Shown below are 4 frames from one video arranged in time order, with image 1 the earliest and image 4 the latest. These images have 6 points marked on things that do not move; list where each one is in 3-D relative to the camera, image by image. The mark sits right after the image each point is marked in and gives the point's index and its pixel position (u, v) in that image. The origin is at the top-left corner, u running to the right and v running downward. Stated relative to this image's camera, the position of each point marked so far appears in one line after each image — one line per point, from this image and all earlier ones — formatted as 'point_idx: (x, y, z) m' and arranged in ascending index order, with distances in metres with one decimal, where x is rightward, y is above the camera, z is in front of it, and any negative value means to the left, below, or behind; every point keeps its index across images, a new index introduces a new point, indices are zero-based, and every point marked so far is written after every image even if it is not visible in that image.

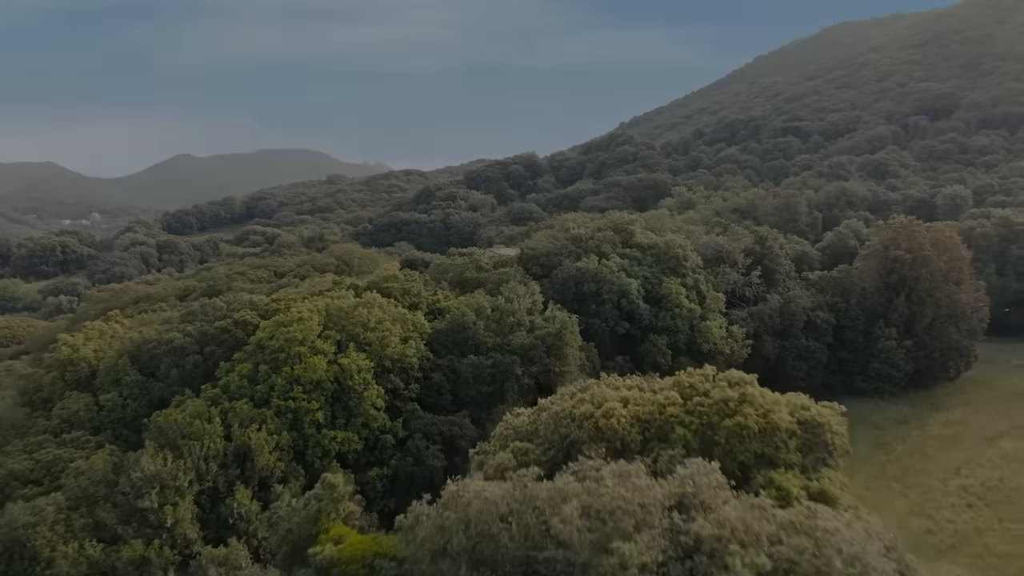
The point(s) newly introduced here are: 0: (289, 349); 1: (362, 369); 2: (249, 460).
0: (-5.4, -1.5, +19.7) m
1: (-3.7, -2.0, +20.0) m
2: (-5.6, -3.7, +17.5) m
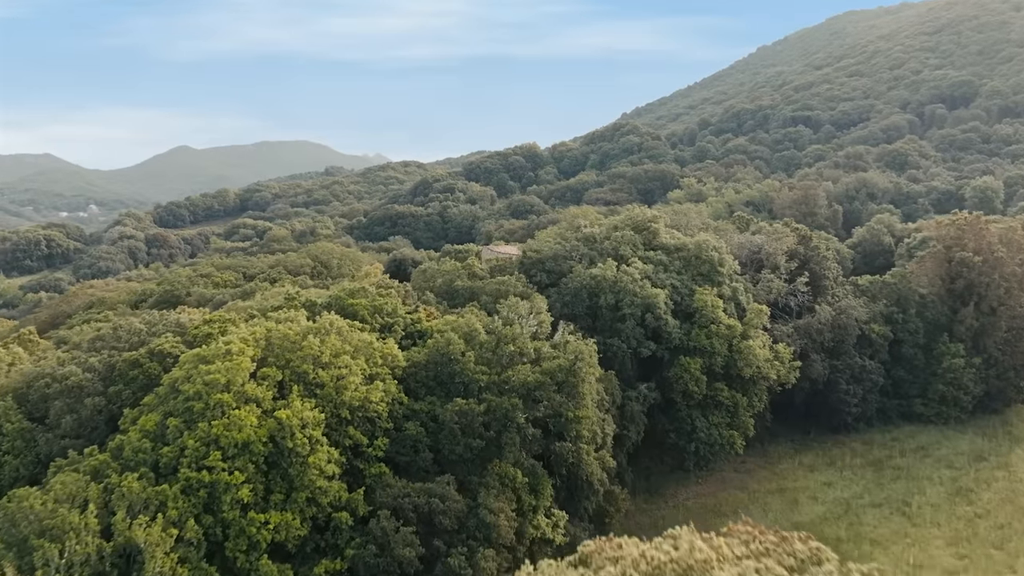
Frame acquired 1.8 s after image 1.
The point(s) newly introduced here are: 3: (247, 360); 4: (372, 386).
0: (-5.4, -1.9, +14.5) m
1: (-3.7, -2.4, +14.7) m
2: (-5.6, -4.2, +12.3) m
3: (-5.0, -1.4, +15.3) m
4: (-2.8, -1.9, +16.2) m
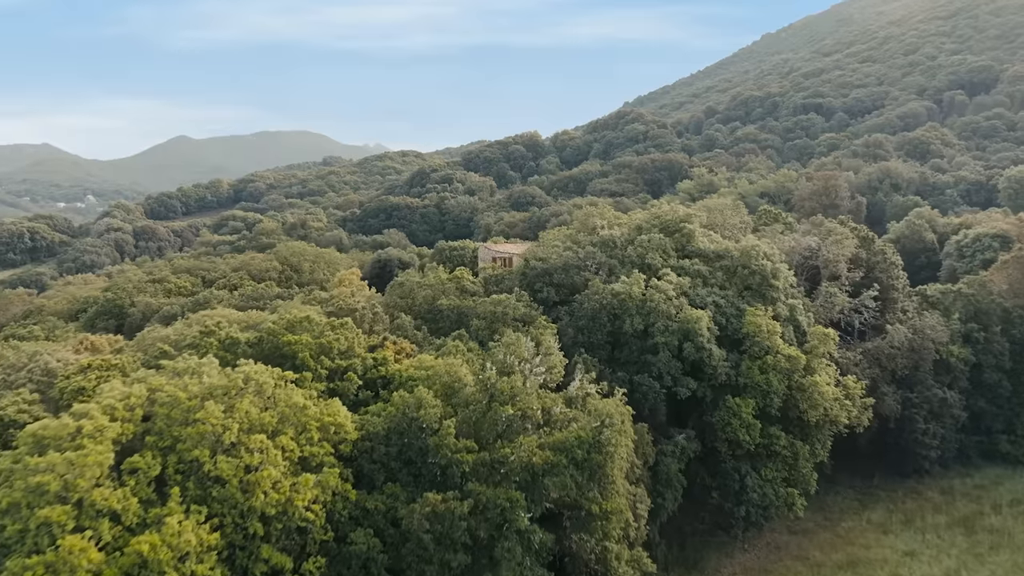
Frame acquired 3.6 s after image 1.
0: (-5.4, -2.5, +9.2) m
1: (-3.7, -3.0, +9.4) m
2: (-5.7, -4.8, +7.0) m
3: (-5.0, -1.9, +10.0) m
4: (-2.8, -2.5, +10.9) m
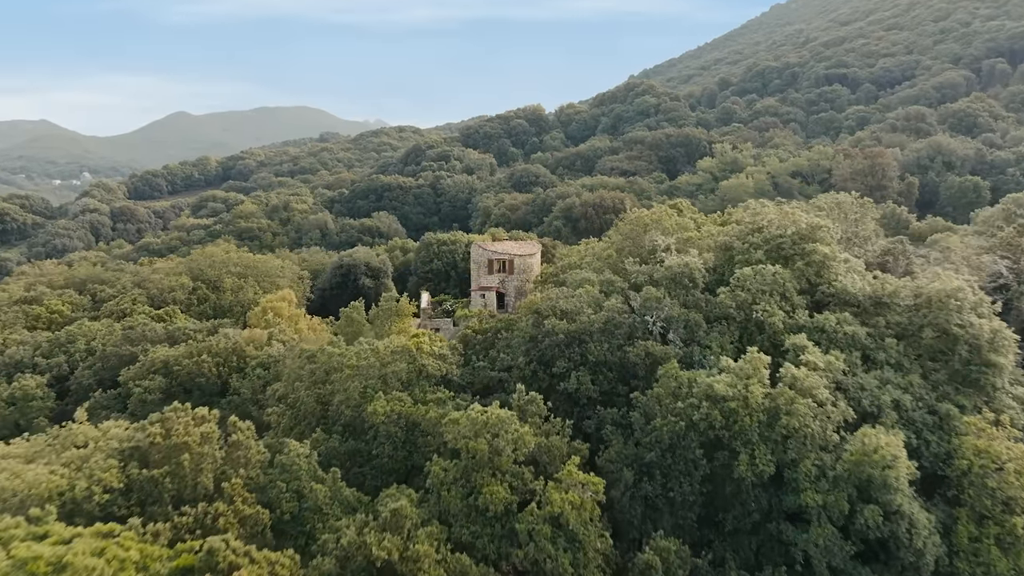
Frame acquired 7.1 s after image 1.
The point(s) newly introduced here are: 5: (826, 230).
0: (-5.5, -4.0, 0.0) m
1: (-3.7, -4.5, +0.2) m
2: (-5.7, -6.3, -2.2) m
3: (-5.0, -3.4, +0.8) m
4: (-2.8, -3.9, +1.7) m
5: (+5.0, +0.9, +13.0) m
